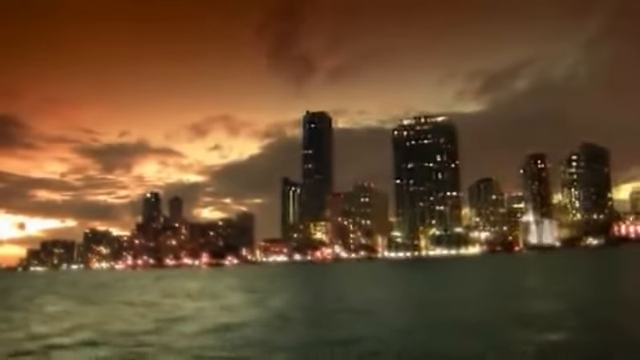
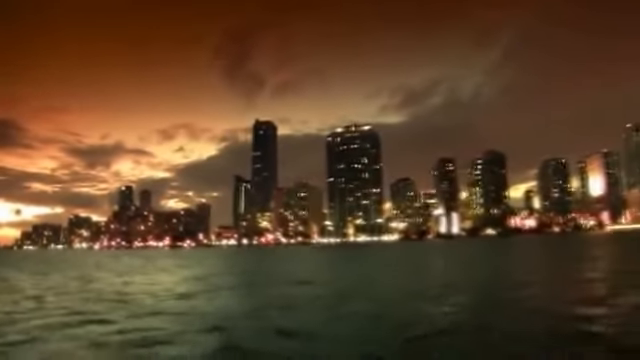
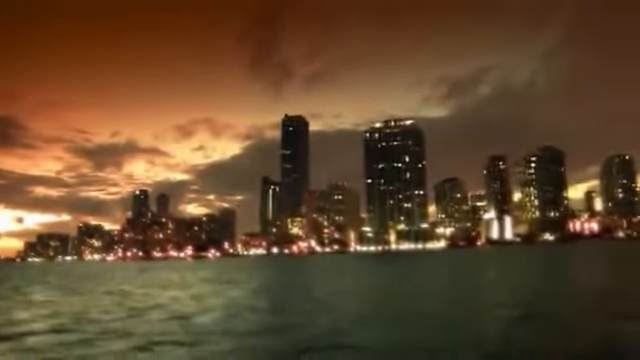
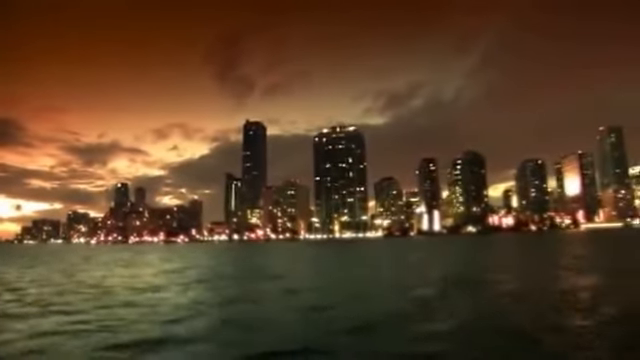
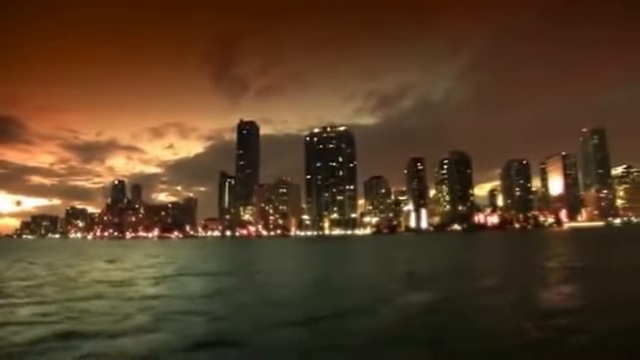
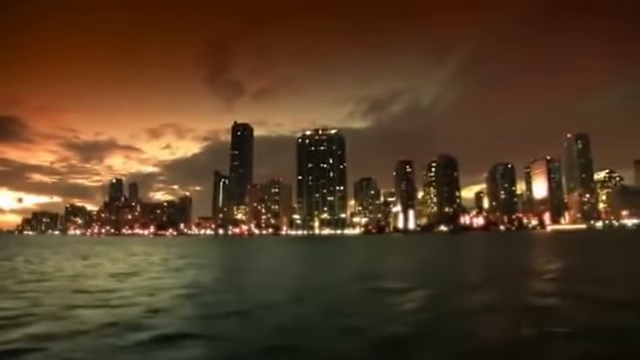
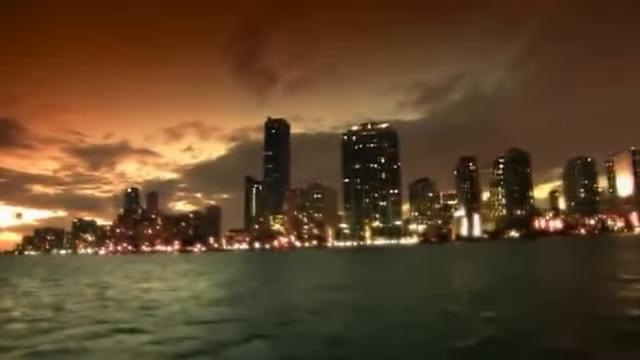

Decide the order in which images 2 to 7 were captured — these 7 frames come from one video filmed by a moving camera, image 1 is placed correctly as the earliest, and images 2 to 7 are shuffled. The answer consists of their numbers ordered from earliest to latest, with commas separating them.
3, 7, 2, 4, 5, 6
